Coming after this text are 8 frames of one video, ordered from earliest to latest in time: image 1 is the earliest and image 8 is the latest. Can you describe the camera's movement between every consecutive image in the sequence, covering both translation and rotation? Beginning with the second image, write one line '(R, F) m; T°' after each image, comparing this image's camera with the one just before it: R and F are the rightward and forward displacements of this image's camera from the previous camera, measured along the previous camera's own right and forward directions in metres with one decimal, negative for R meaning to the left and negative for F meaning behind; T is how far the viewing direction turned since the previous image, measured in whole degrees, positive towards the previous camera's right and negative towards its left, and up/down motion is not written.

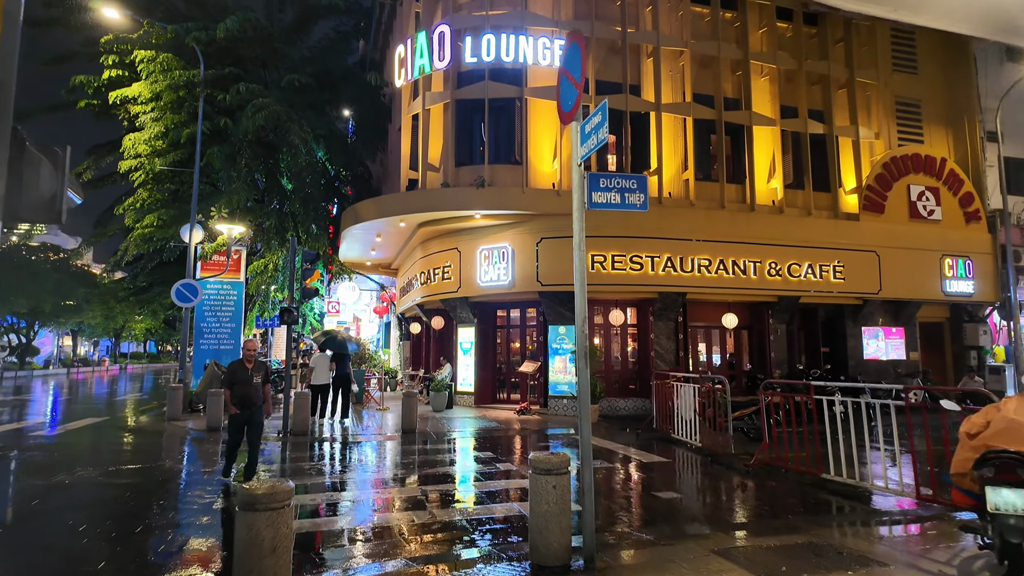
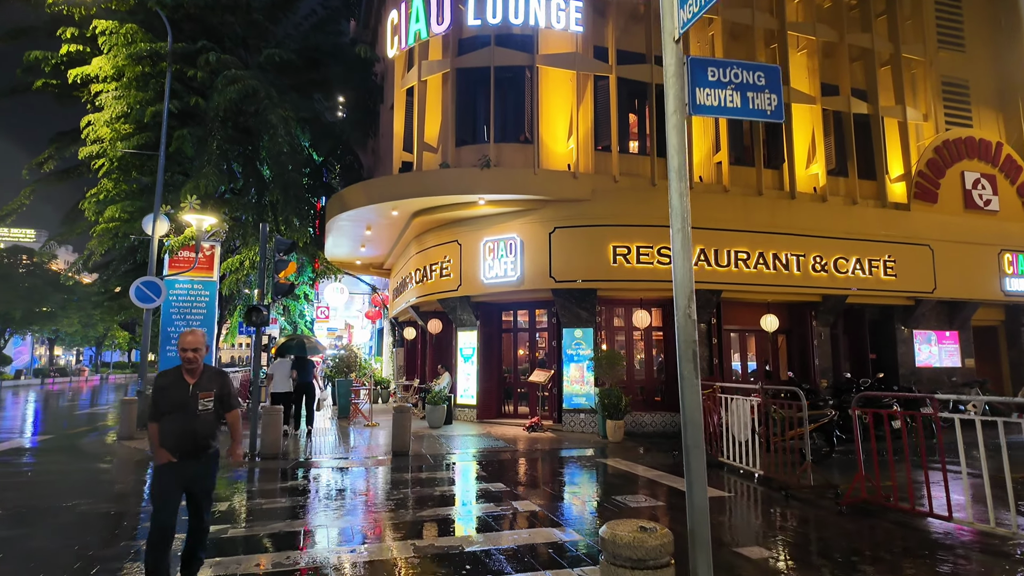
(-0.3, +2.2) m; 0°
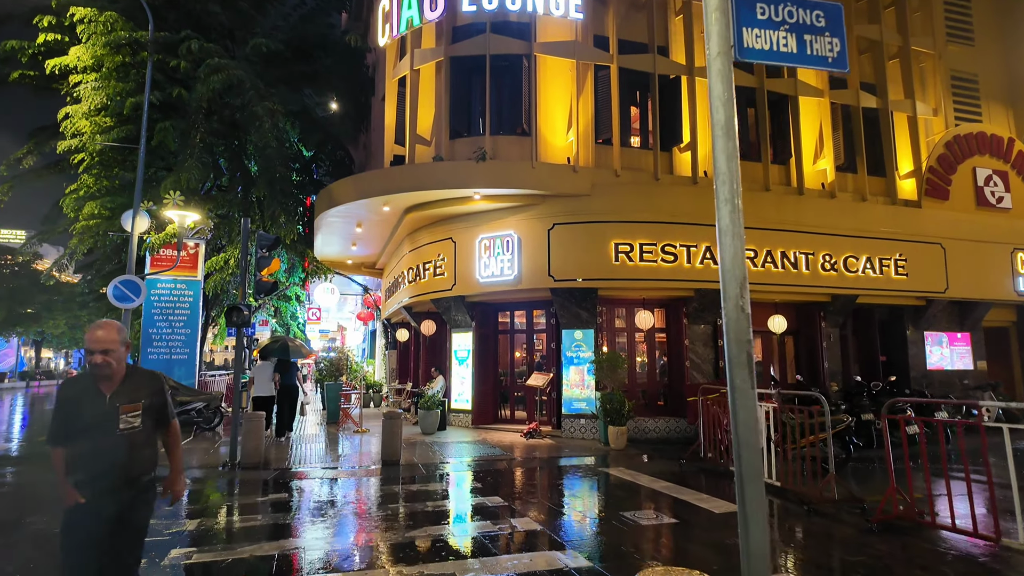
(0.0, +0.7) m; 0°
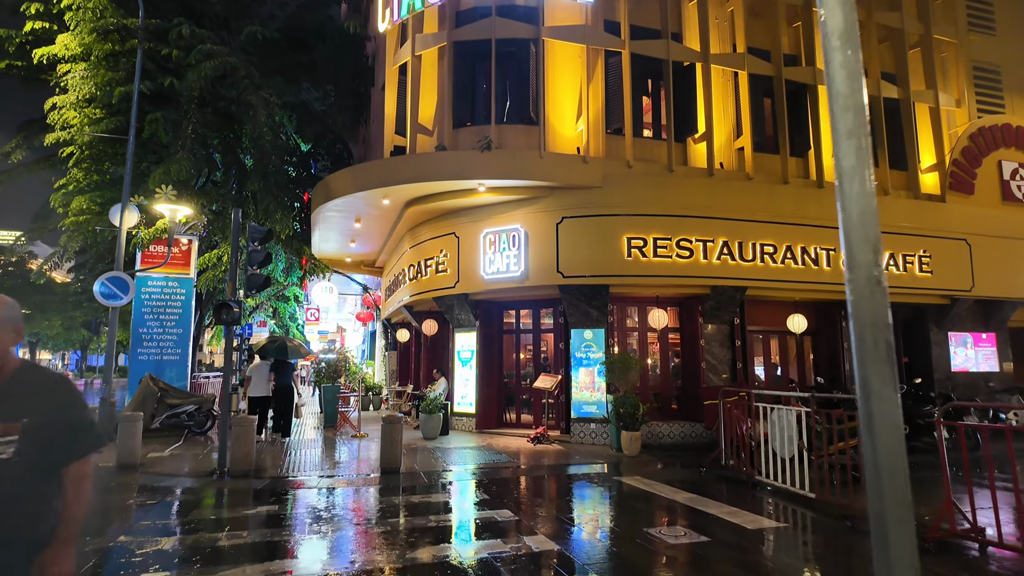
(-0.1, +0.7) m; 0°
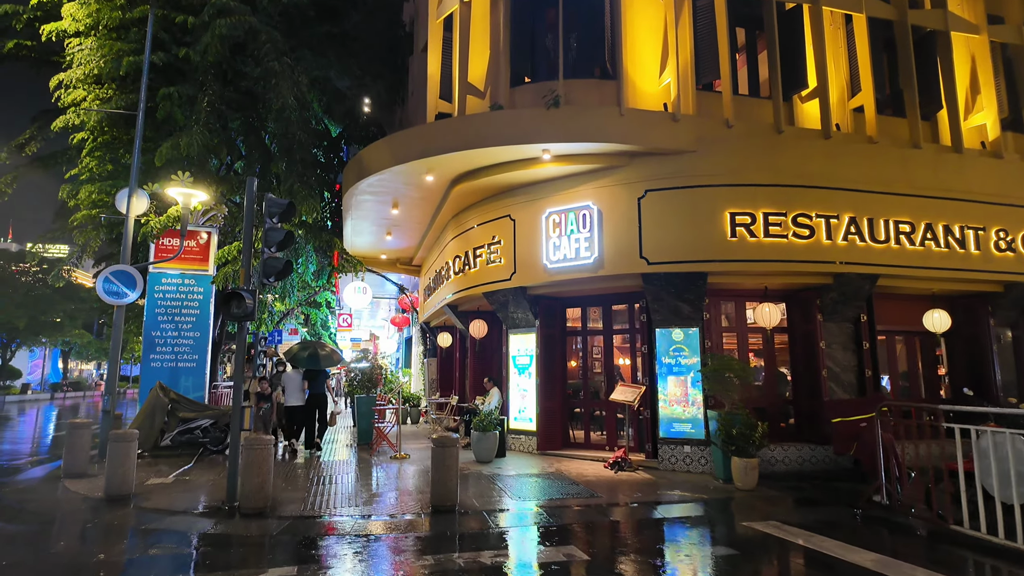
(-0.8, +2.3) m; -3°
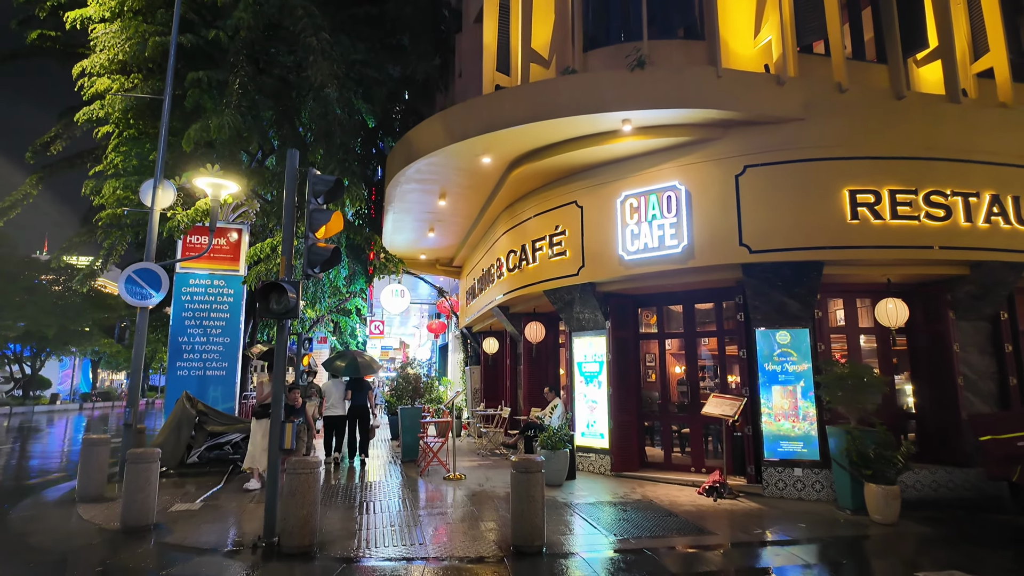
(-0.8, +1.4) m; -2°
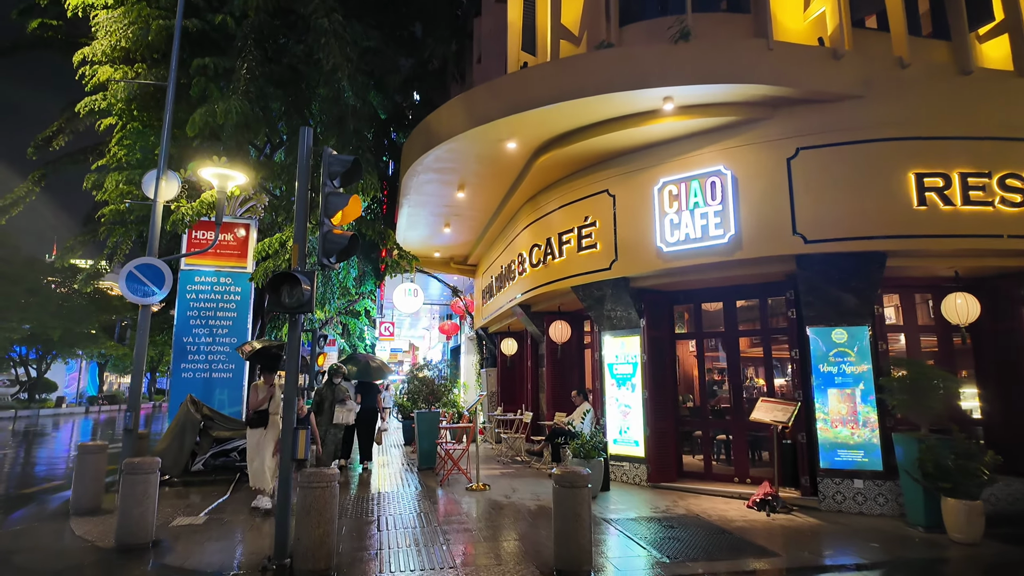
(-0.3, +0.7) m; -1°
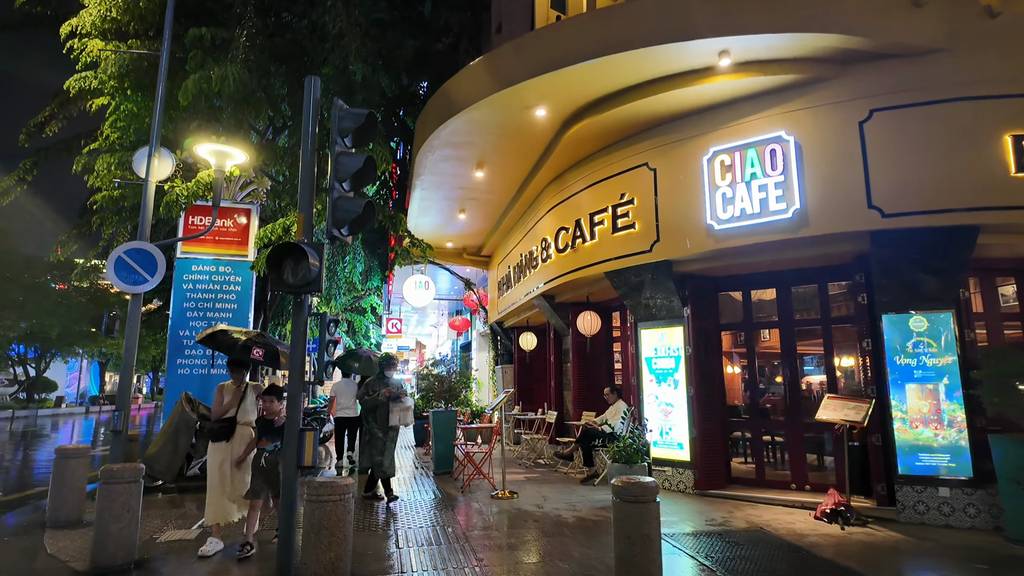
(-0.4, +1.0) m; 0°
